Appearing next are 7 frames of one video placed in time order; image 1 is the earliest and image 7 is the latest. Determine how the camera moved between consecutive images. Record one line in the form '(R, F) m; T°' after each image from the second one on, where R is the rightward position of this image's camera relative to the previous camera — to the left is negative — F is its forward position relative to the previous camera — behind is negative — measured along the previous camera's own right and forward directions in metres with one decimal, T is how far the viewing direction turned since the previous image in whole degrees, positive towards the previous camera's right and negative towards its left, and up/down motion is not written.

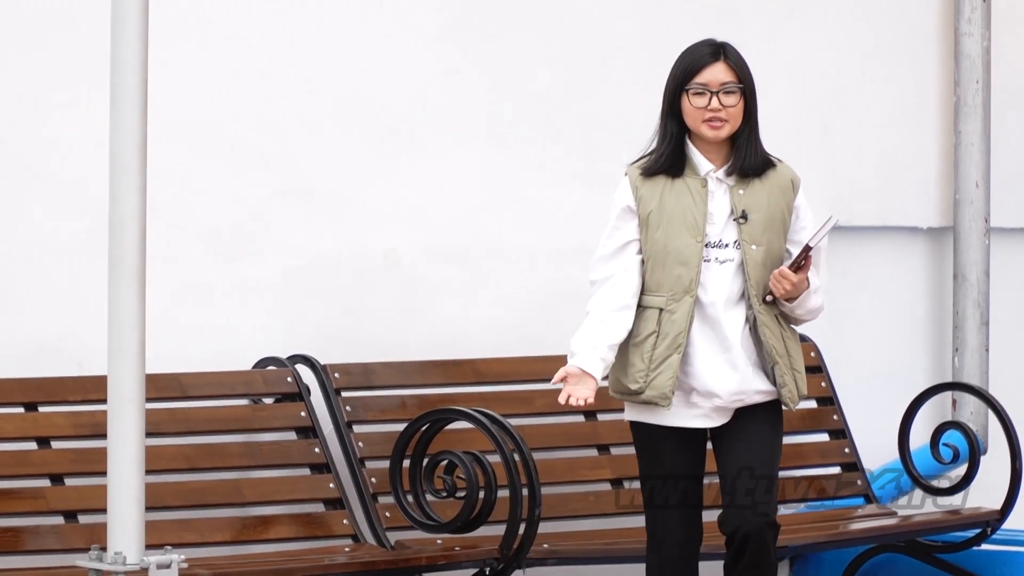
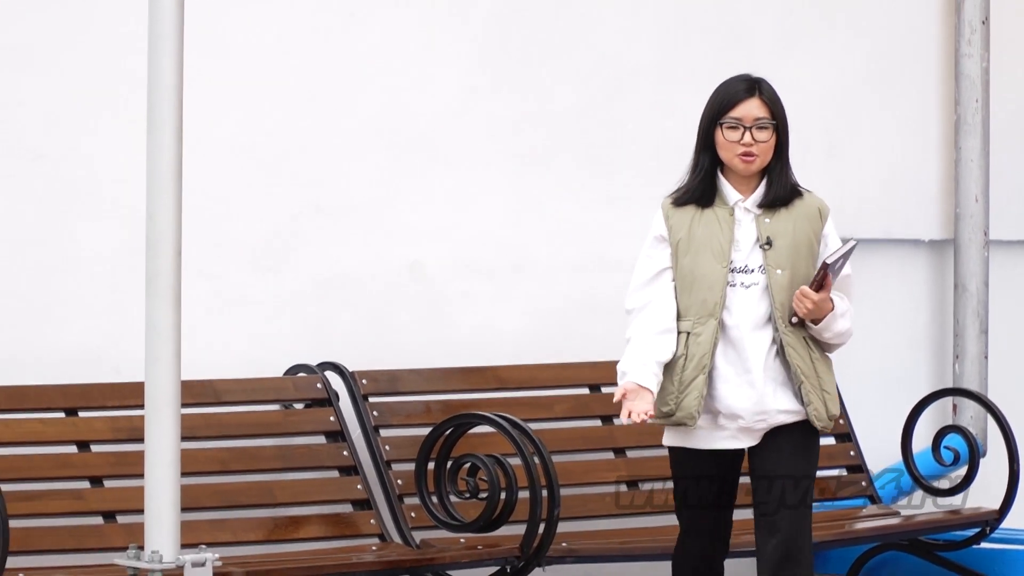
(-0.1, -0.1) m; 0°
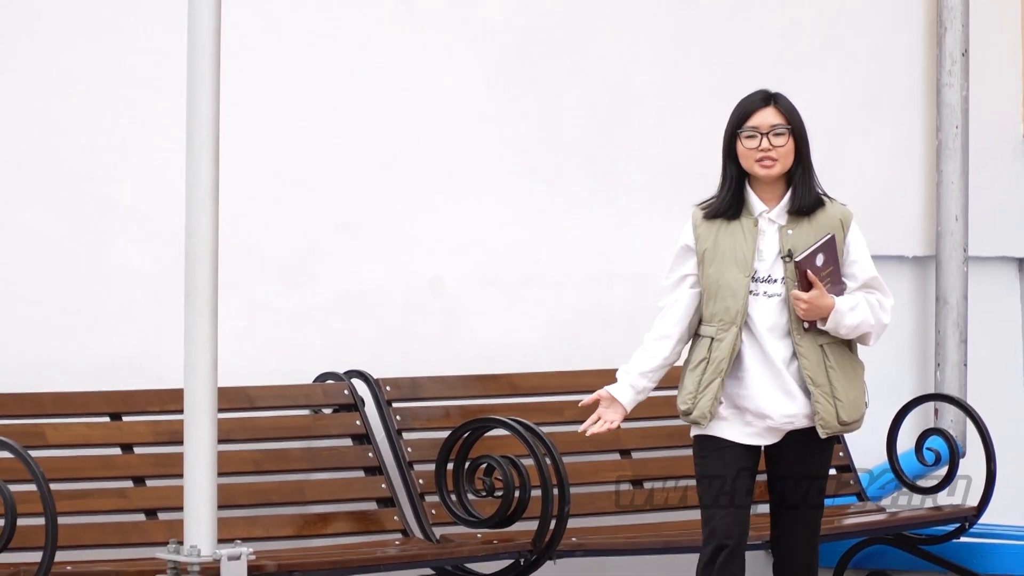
(0.0, -0.2) m; 0°
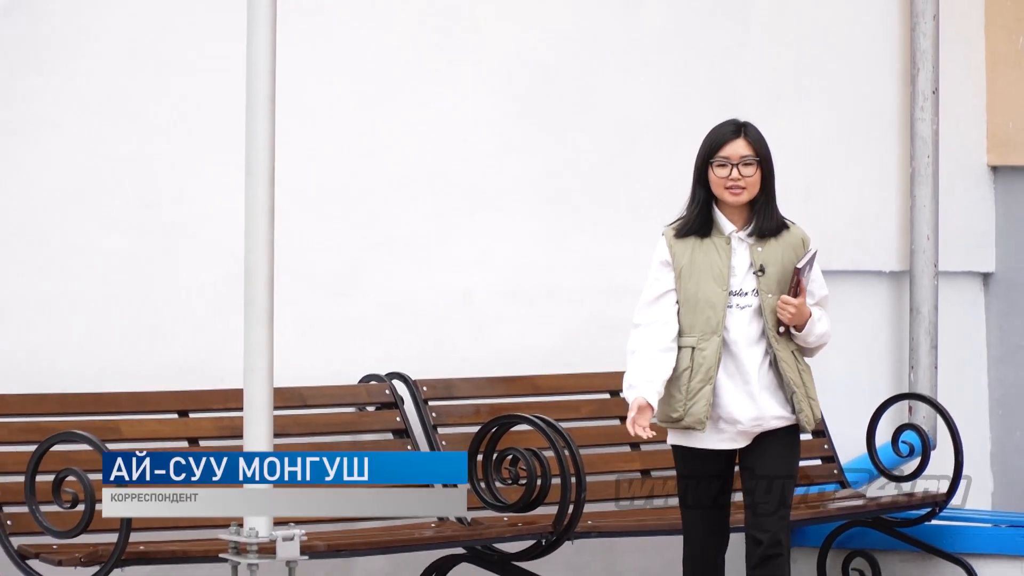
(-0.1, -0.4) m; 0°
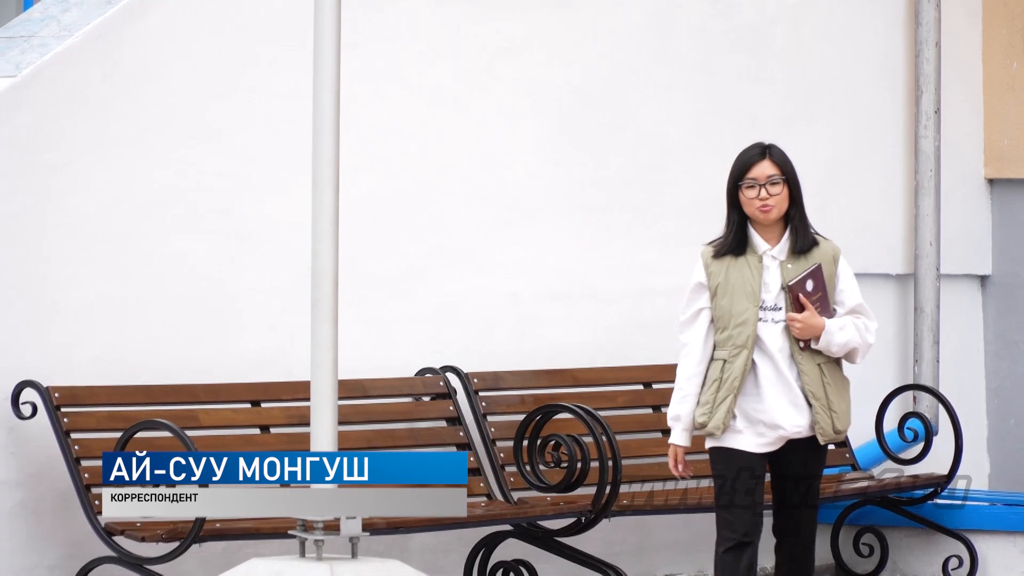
(-0.1, -0.4) m; 0°
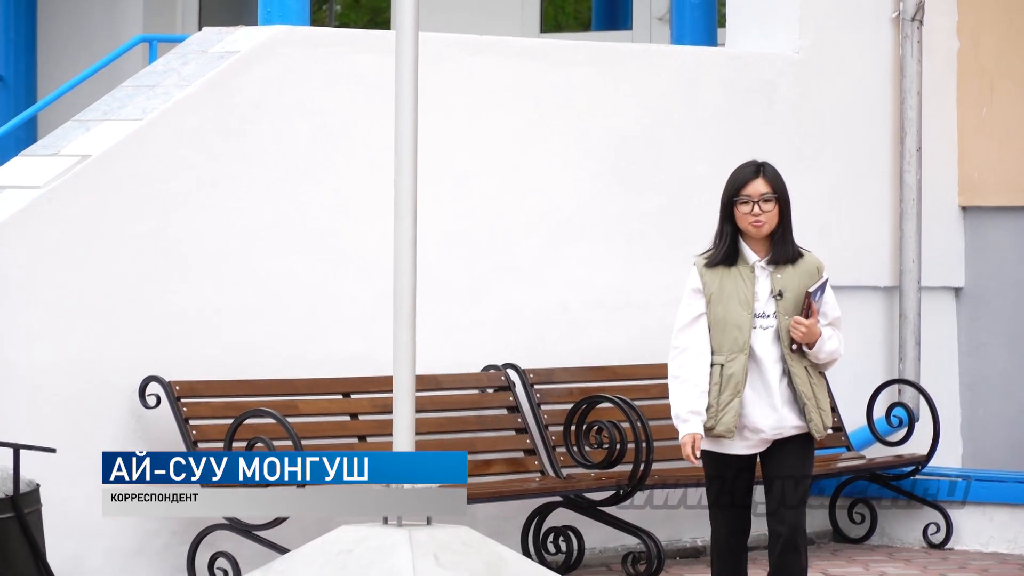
(-0.2, -0.8) m; 0°
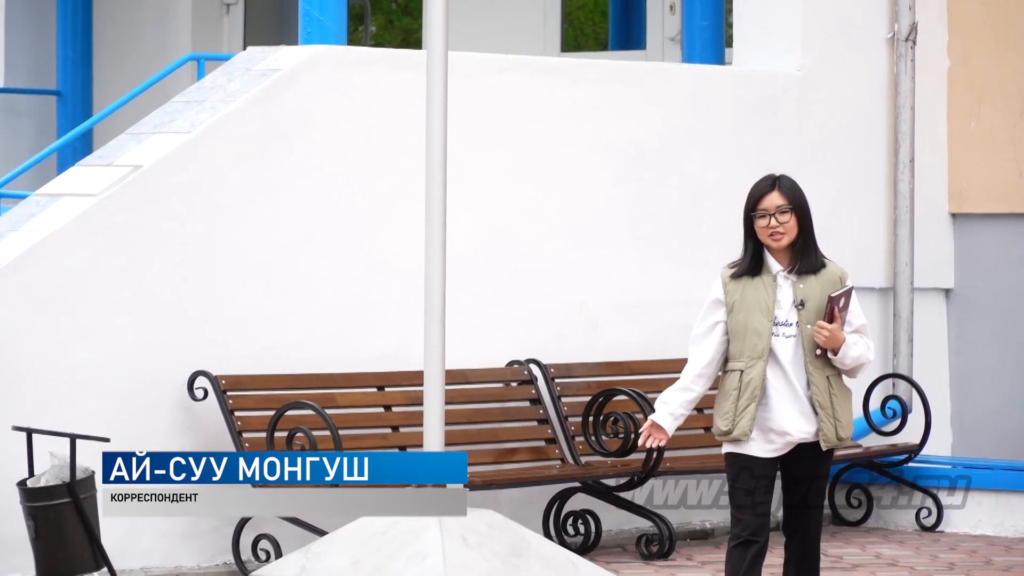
(-0.1, -0.4) m; 0°
